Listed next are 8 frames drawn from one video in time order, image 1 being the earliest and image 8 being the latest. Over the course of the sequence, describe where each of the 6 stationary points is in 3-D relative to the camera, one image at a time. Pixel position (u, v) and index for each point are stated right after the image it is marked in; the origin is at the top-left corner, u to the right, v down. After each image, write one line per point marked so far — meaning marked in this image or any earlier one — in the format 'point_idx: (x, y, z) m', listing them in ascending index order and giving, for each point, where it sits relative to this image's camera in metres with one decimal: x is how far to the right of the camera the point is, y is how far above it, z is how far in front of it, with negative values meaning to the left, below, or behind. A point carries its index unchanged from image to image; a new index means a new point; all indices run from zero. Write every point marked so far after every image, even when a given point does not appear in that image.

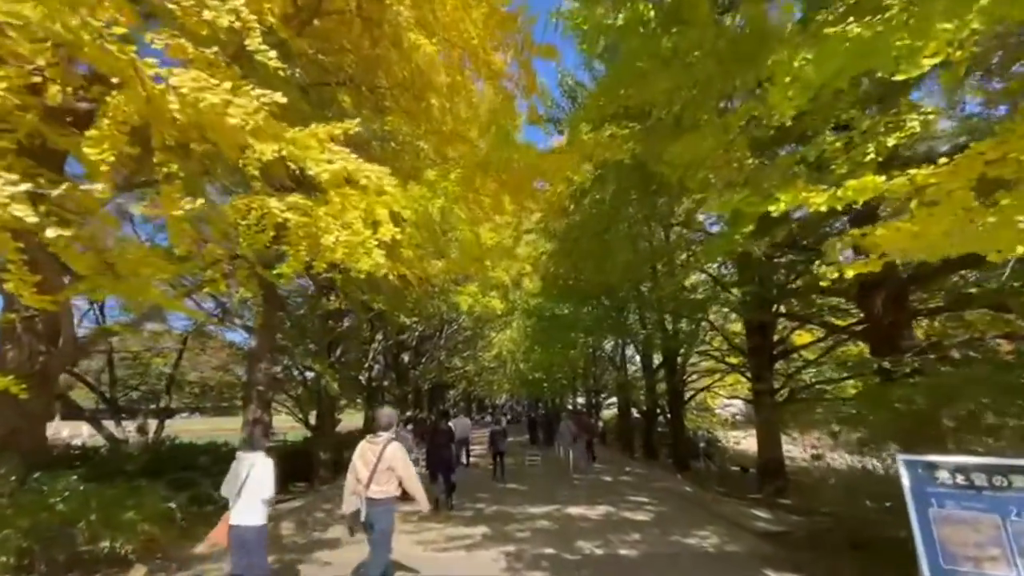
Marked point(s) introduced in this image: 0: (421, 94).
0: (-1.4, +3.0, +7.4) m
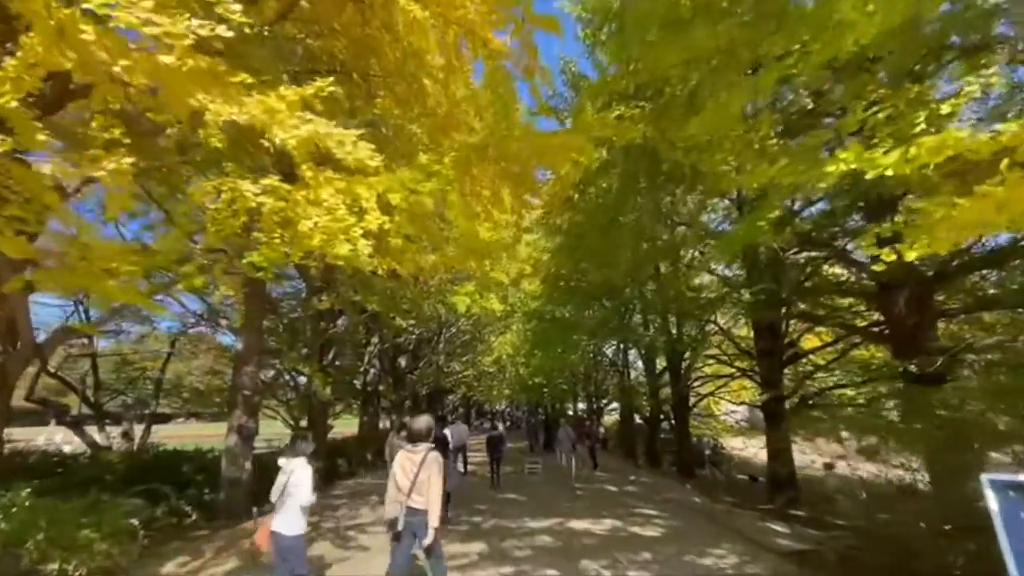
0: (-1.4, +3.0, +6.9) m
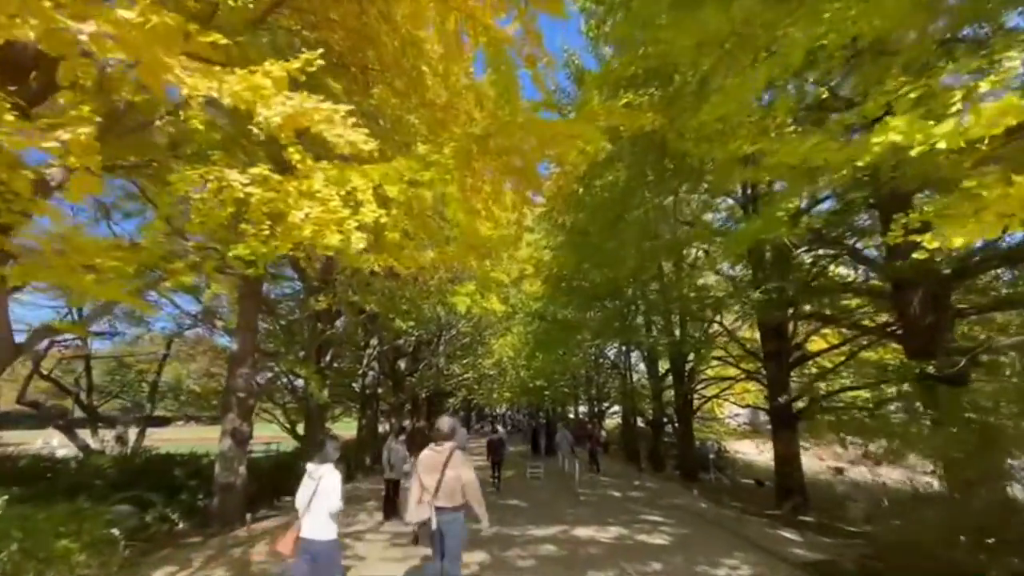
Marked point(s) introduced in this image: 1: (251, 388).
0: (-1.4, +3.1, +6.6) m
1: (-5.6, -2.1, +10.3) m
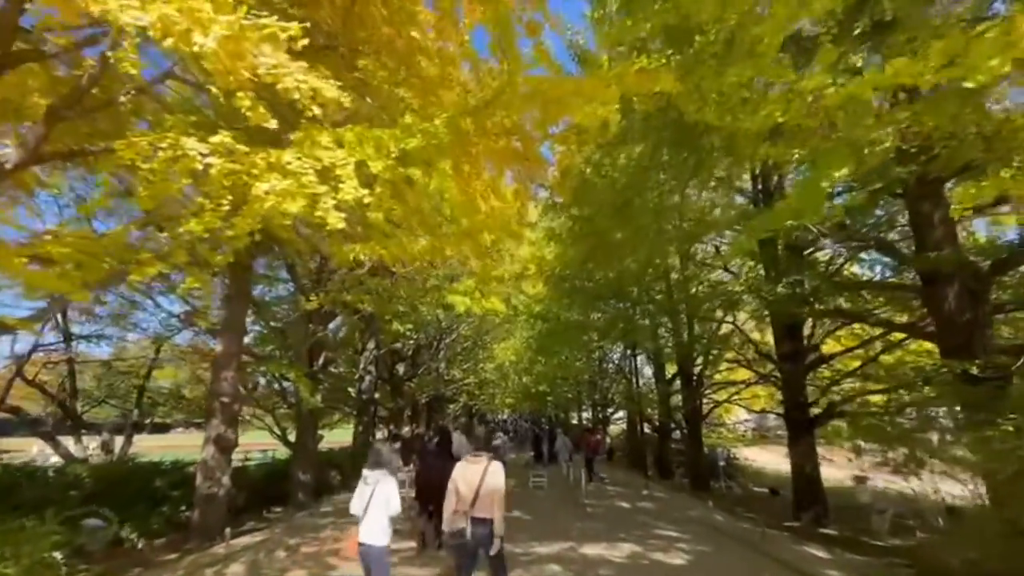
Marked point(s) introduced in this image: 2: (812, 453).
0: (-1.4, +3.2, +6.1) m
1: (-5.6, -2.1, +9.7) m
2: (+7.5, -4.2, +12.0) m
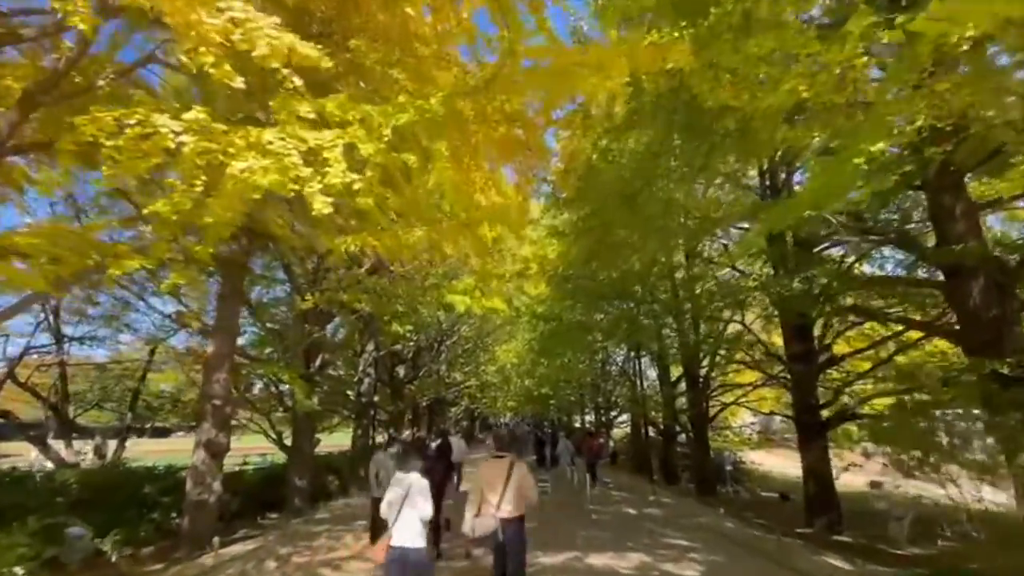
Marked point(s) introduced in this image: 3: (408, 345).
0: (-1.4, +3.2, +5.8) m
1: (-5.6, -2.1, +9.4) m
2: (+7.5, -4.1, +11.6) m
3: (-4.3, -2.3, +19.7) m
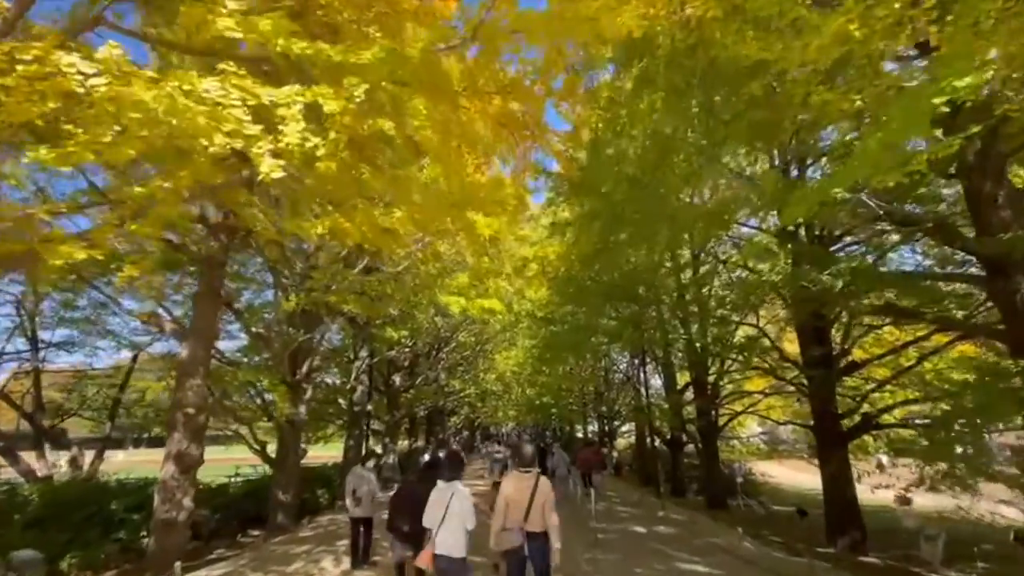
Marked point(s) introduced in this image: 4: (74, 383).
0: (-1.4, +3.3, +5.1) m
1: (-5.6, -2.0, +8.6) m
2: (+7.5, -4.1, +10.8) m
3: (-4.3, -2.5, +19.0) m
4: (-13.6, -3.0, +14.9) m
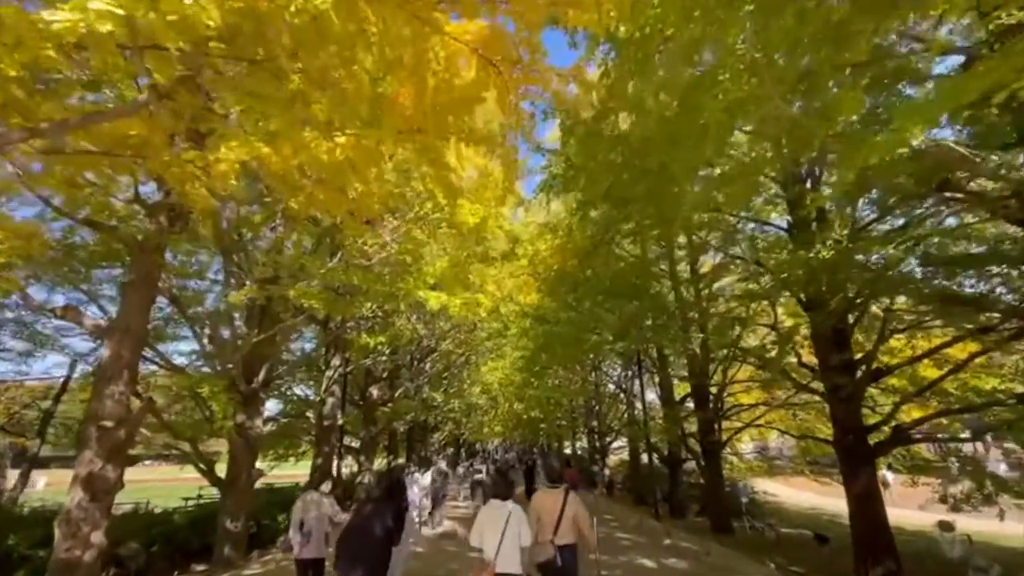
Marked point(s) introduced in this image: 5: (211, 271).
0: (-1.5, +3.6, +3.9) m
1: (-5.8, -1.8, +7.1) m
2: (+7.2, -4.0, +9.5) m
3: (-4.8, -2.6, +17.5) m
4: (-13.9, -2.9, +13.1) m
5: (-6.4, +0.3, +10.5) m
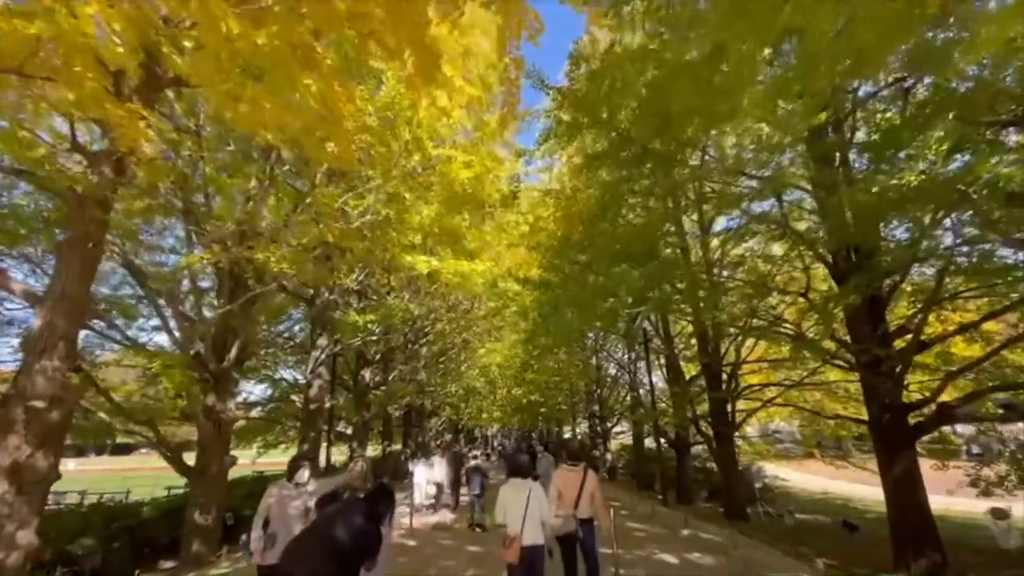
0: (-1.5, +4.1, +2.7) m
1: (-5.8, -1.3, +6.1) m
2: (+7.2, -3.4, +8.6) m
3: (-4.8, -1.8, +16.4) m
4: (-13.9, -2.3, +12.1) m
5: (-6.4, +0.9, +9.4) m
